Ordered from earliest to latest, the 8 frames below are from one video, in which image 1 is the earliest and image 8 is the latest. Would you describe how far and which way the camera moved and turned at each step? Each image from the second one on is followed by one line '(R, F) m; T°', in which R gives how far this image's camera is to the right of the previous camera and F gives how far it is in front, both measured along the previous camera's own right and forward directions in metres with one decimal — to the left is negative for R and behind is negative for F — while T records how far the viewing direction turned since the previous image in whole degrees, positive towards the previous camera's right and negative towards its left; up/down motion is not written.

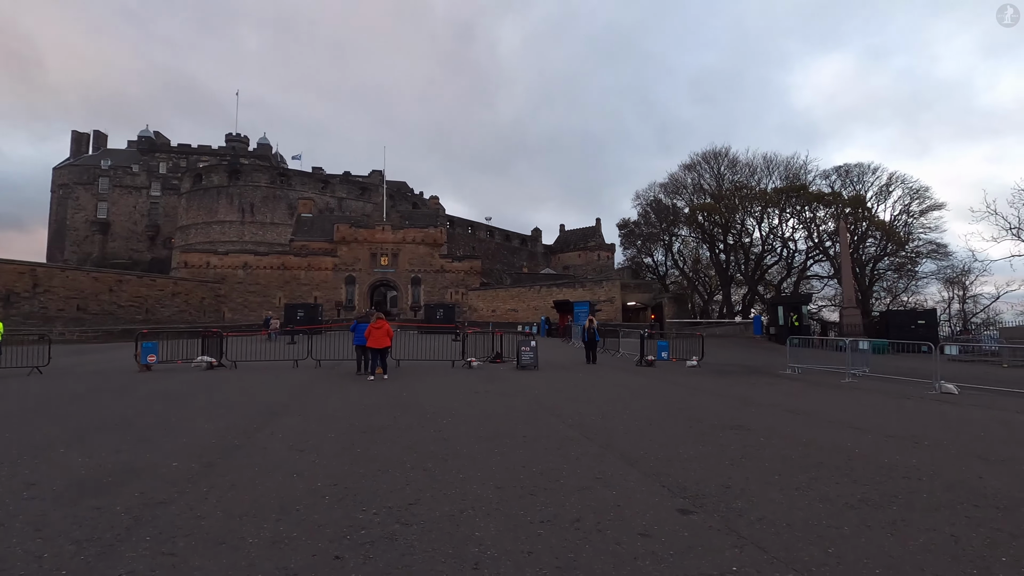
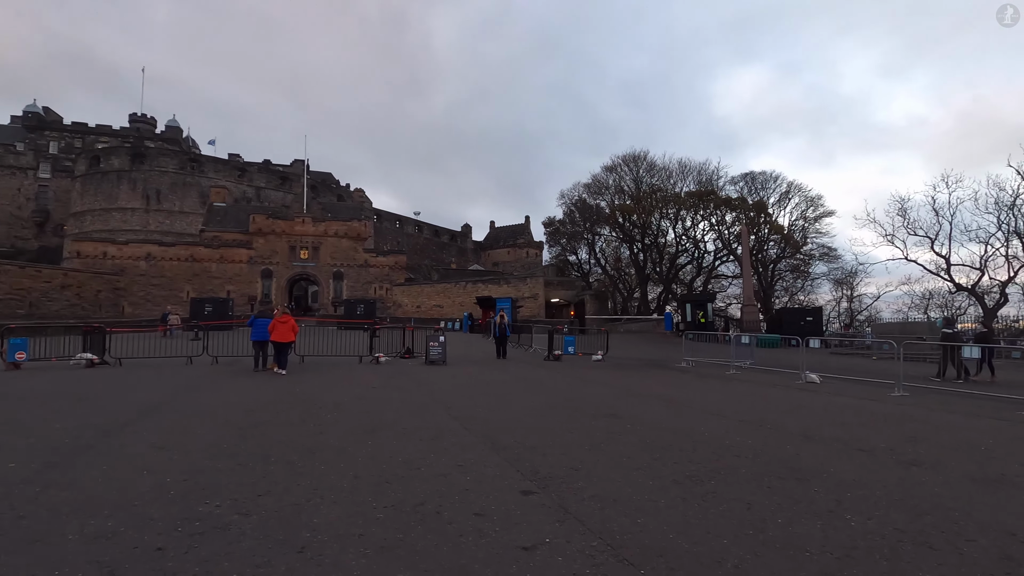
(+0.7, -0.3) m; +7°
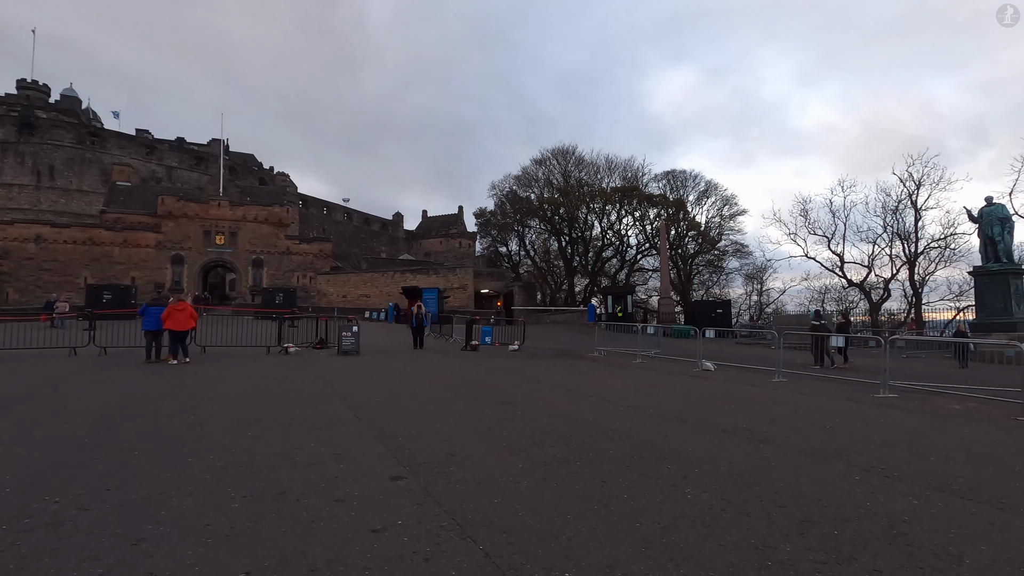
(+0.6, -0.2) m; +7°
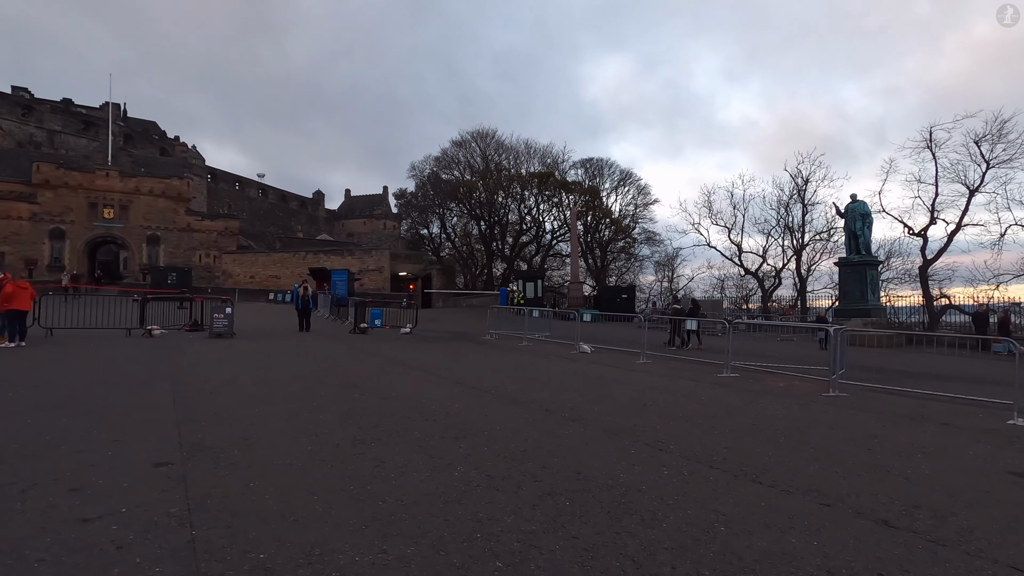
(+1.4, -0.1) m; +7°
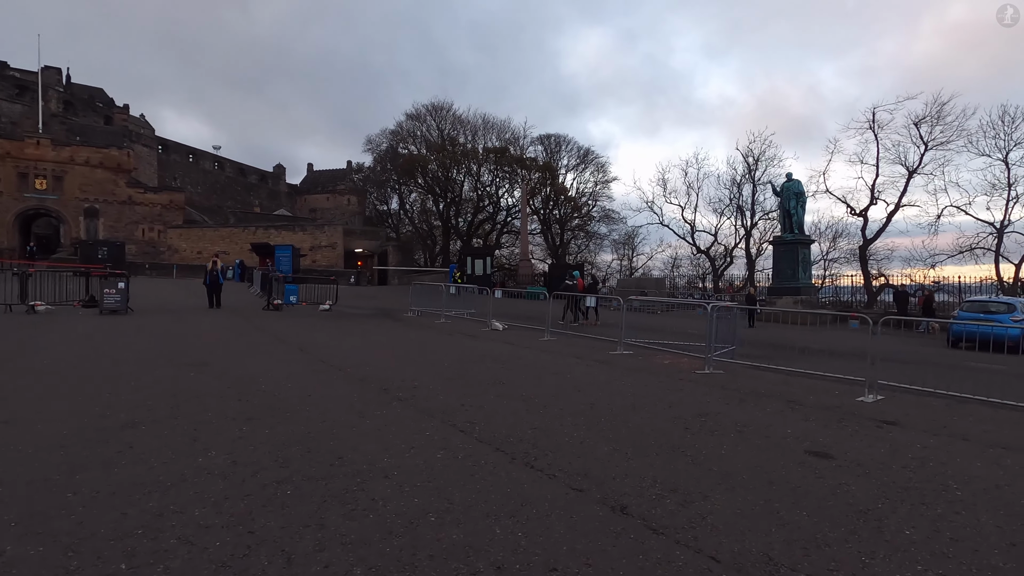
(+1.9, +0.4) m; +3°
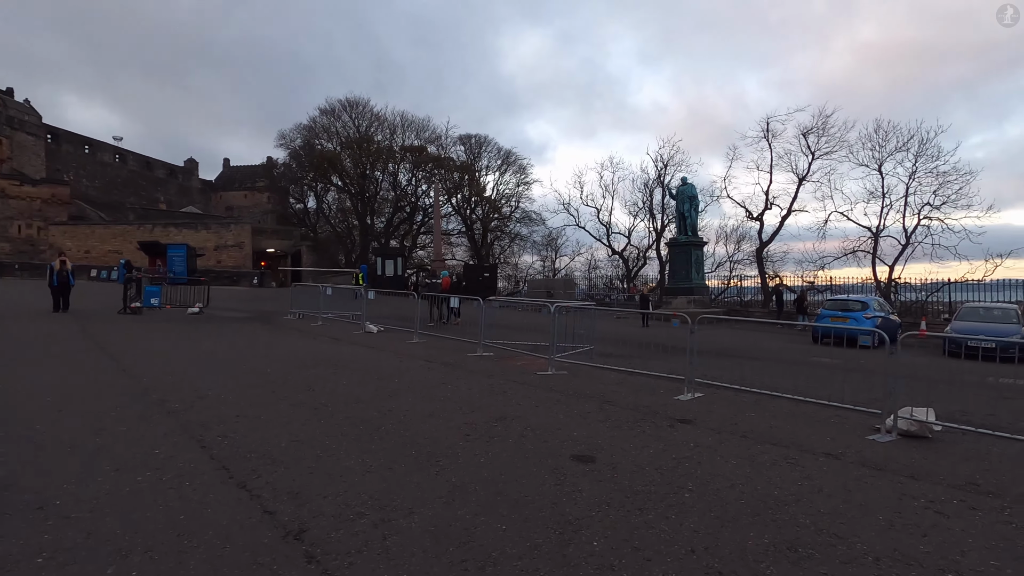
(+1.7, +0.3) m; +7°
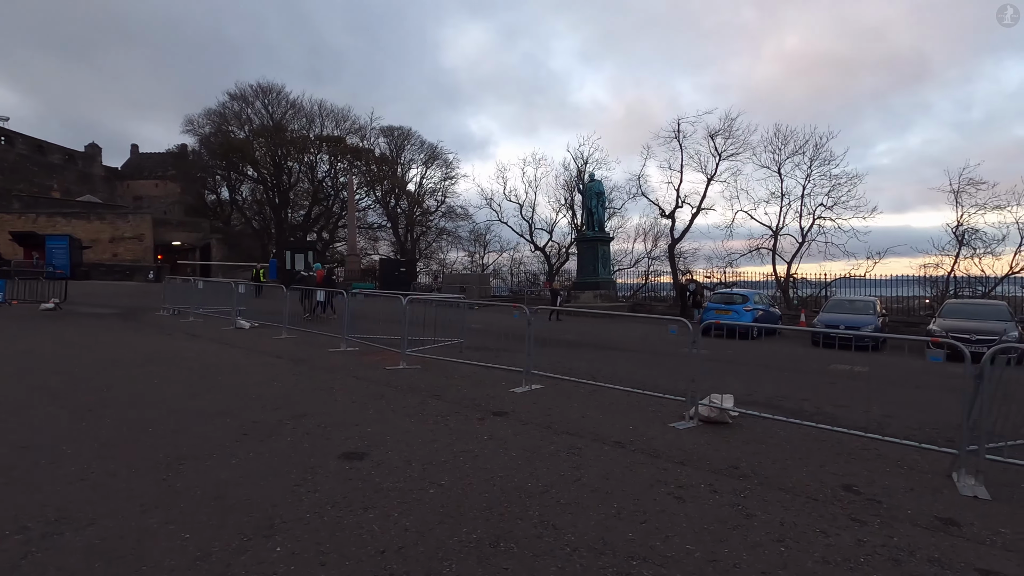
(+1.5, +0.2) m; +6°
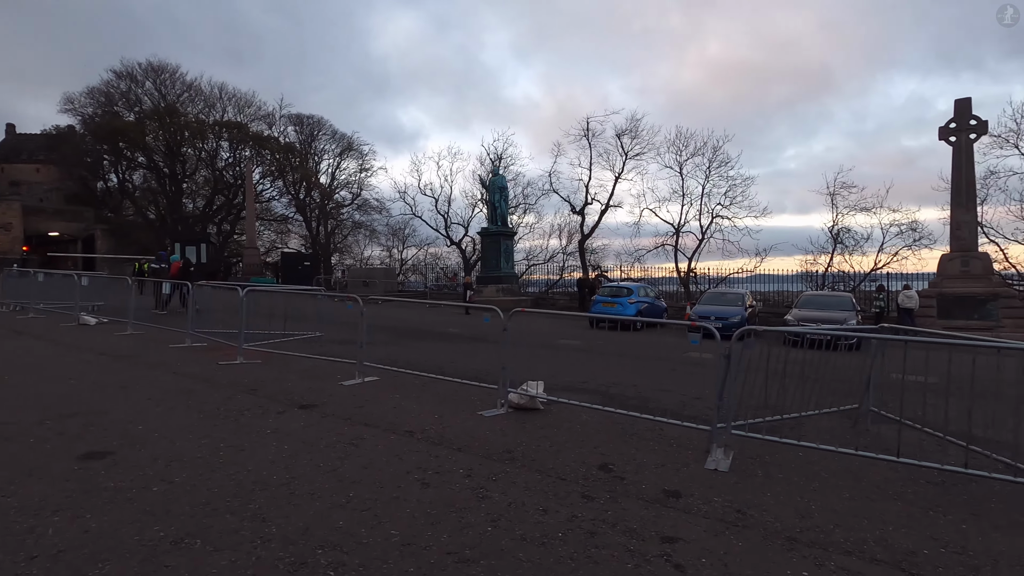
(+1.4, 0.0) m; +7°
